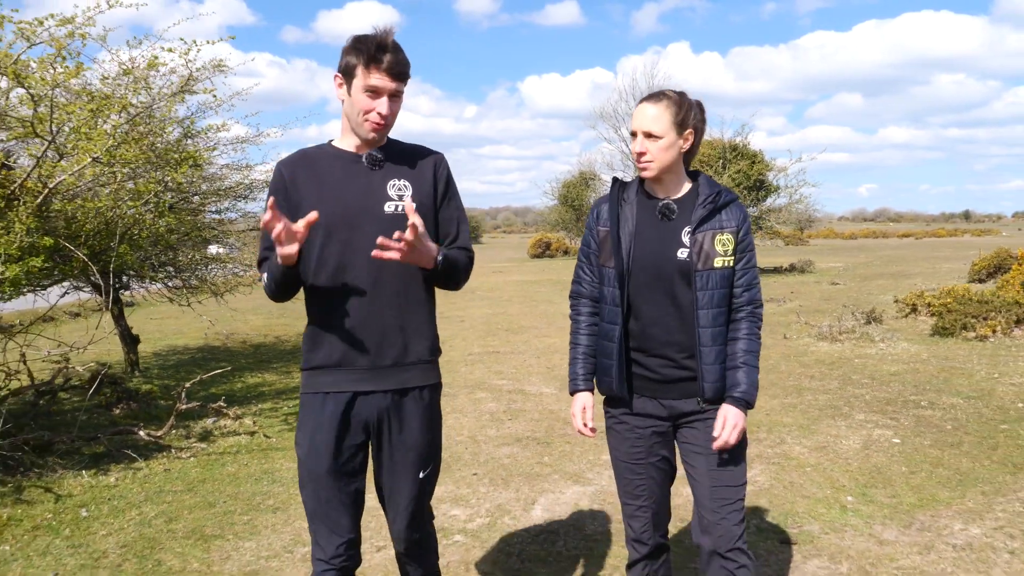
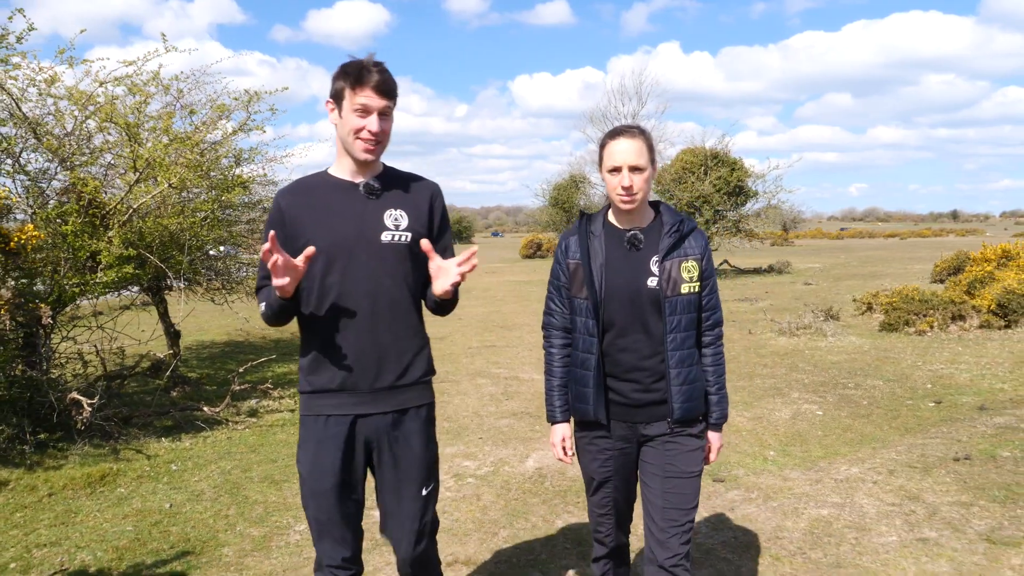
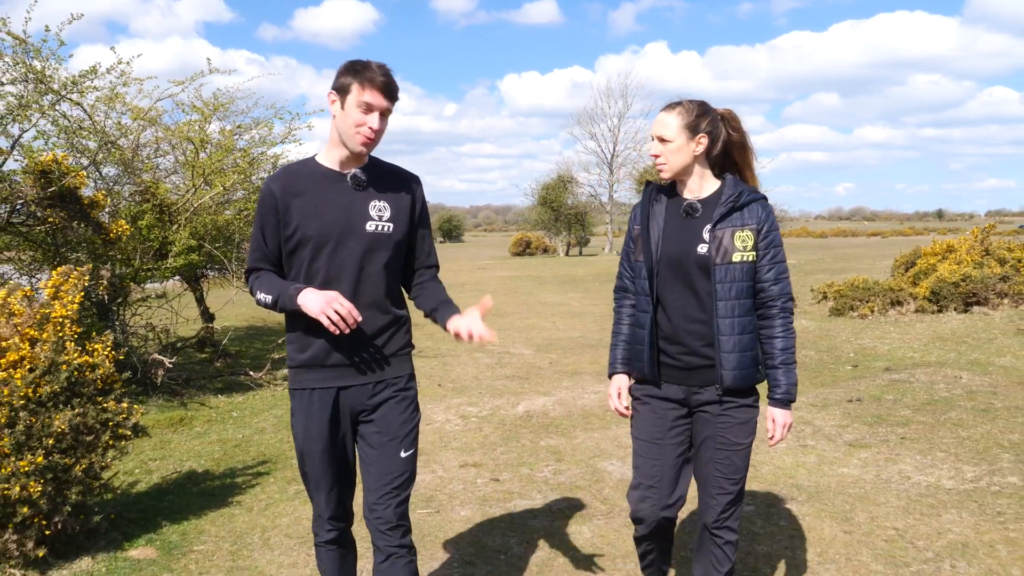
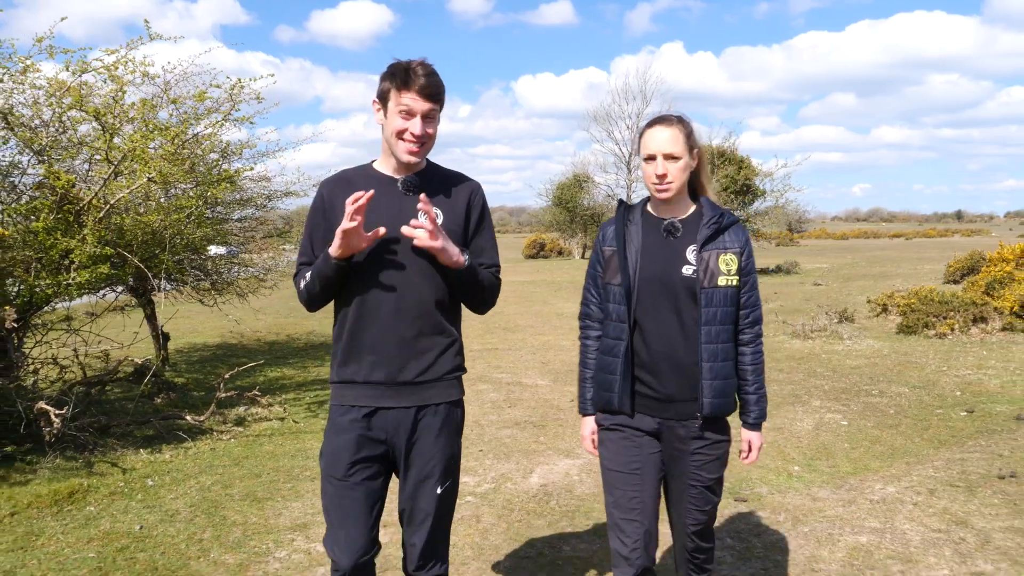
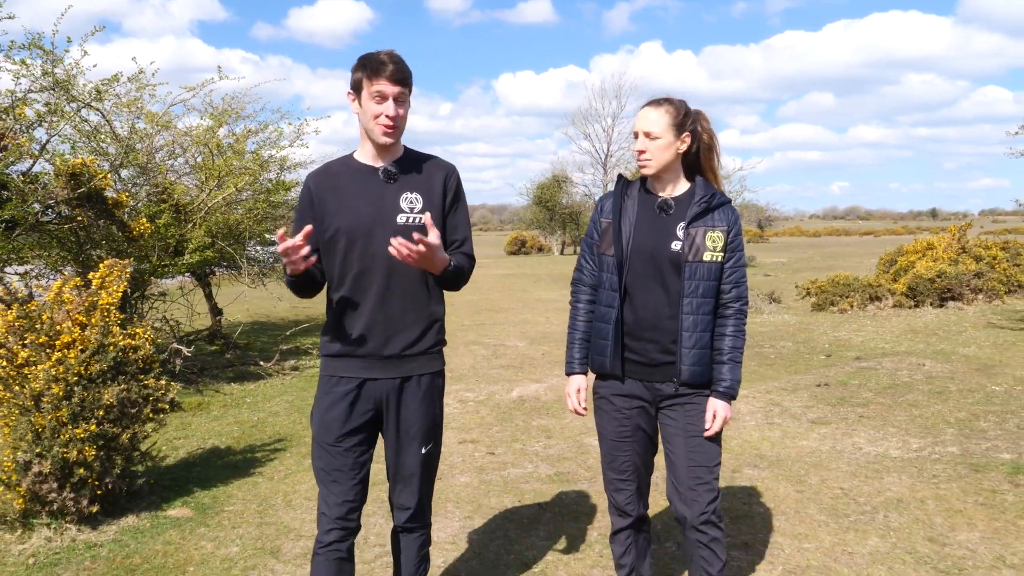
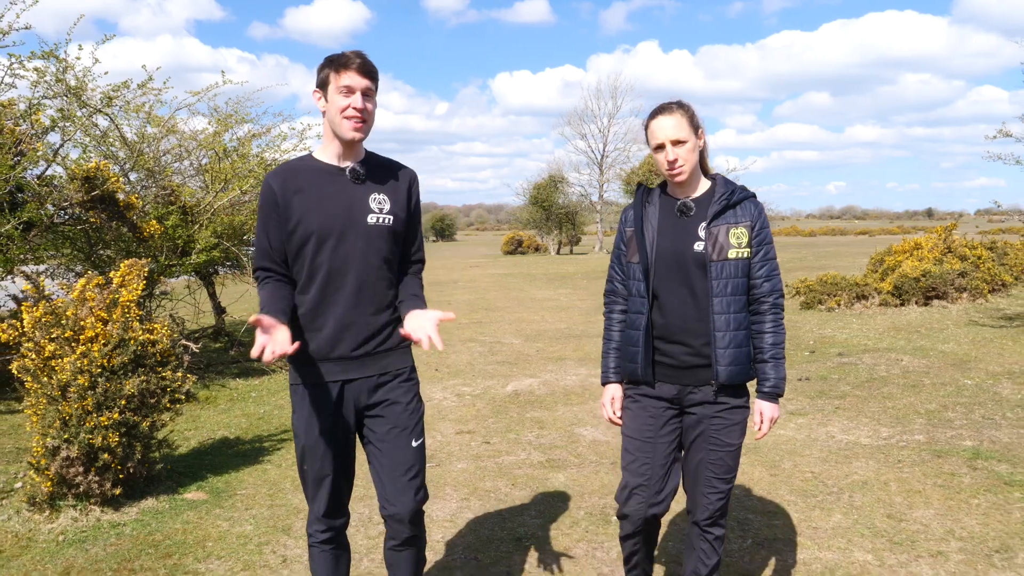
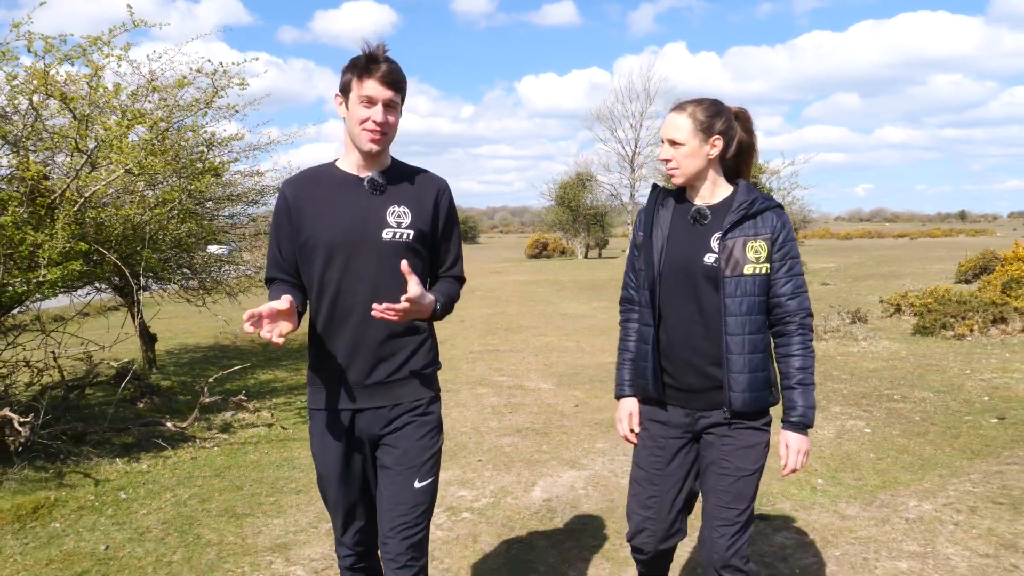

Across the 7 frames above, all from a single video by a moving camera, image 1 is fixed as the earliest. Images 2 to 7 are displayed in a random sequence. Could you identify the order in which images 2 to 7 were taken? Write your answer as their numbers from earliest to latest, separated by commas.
7, 4, 2, 3, 5, 6
